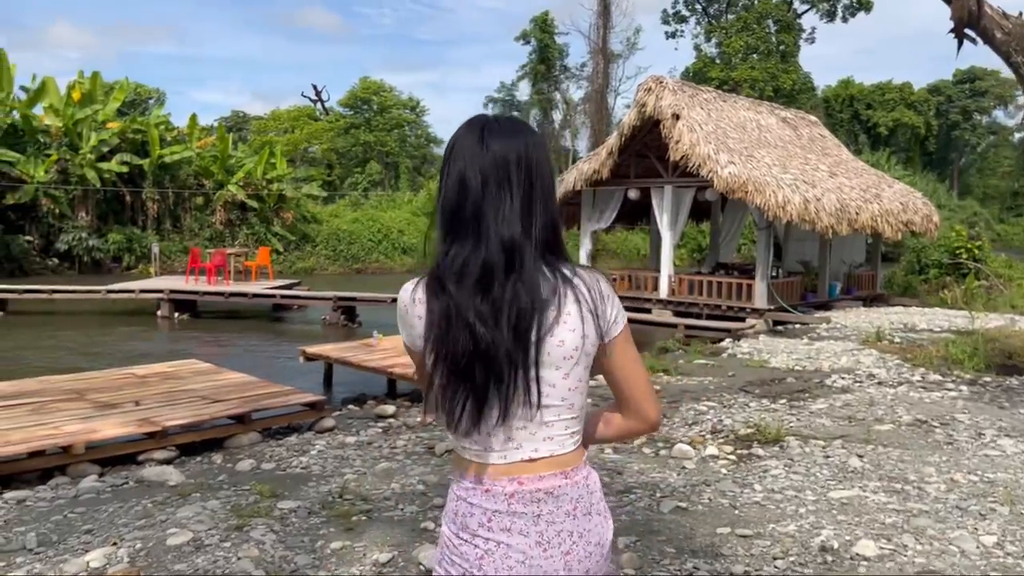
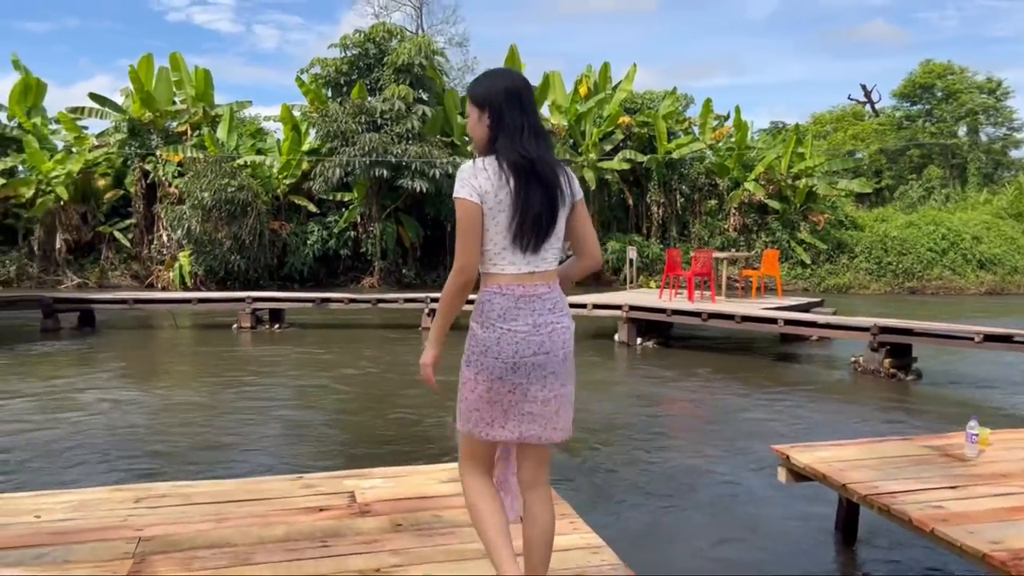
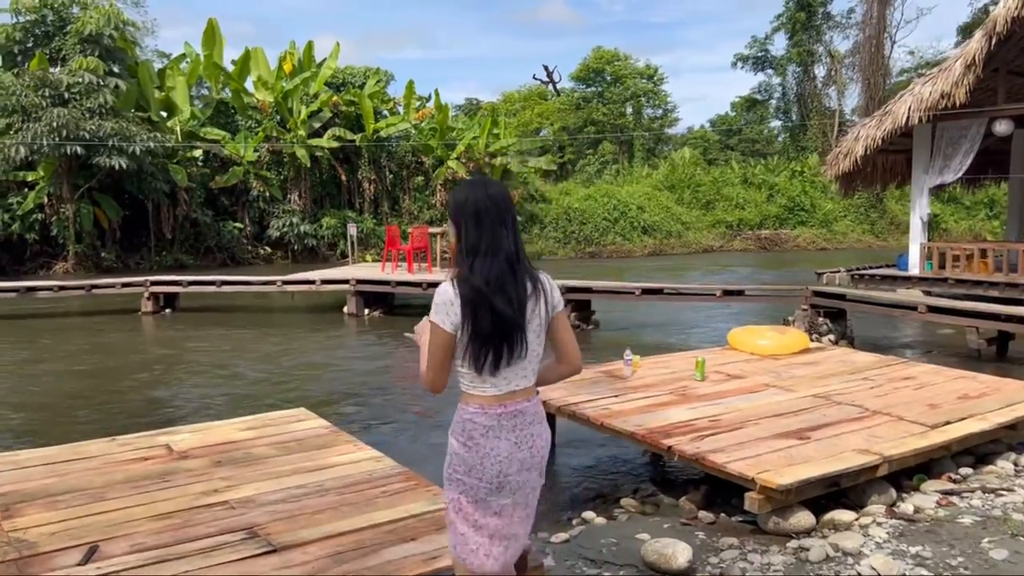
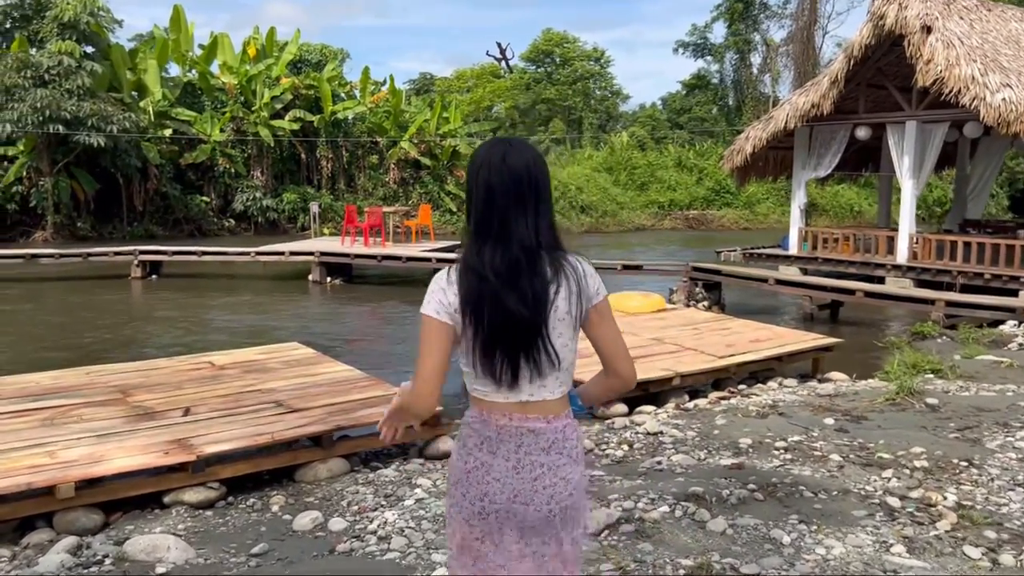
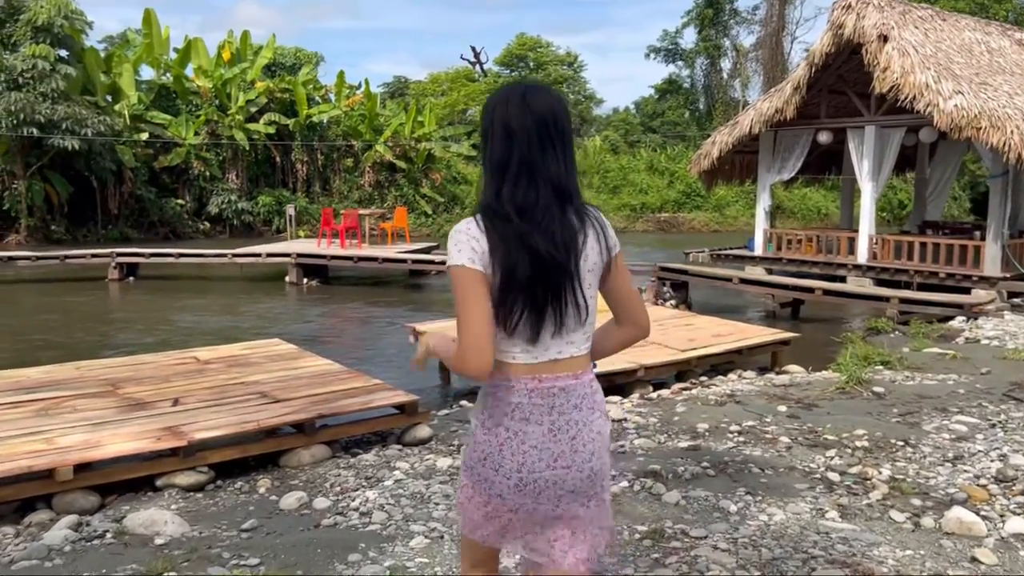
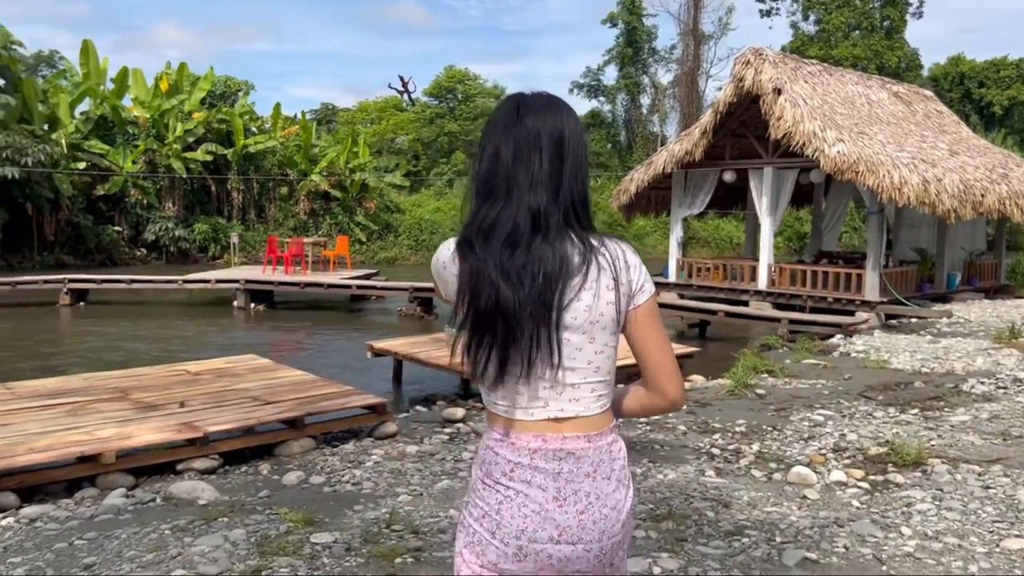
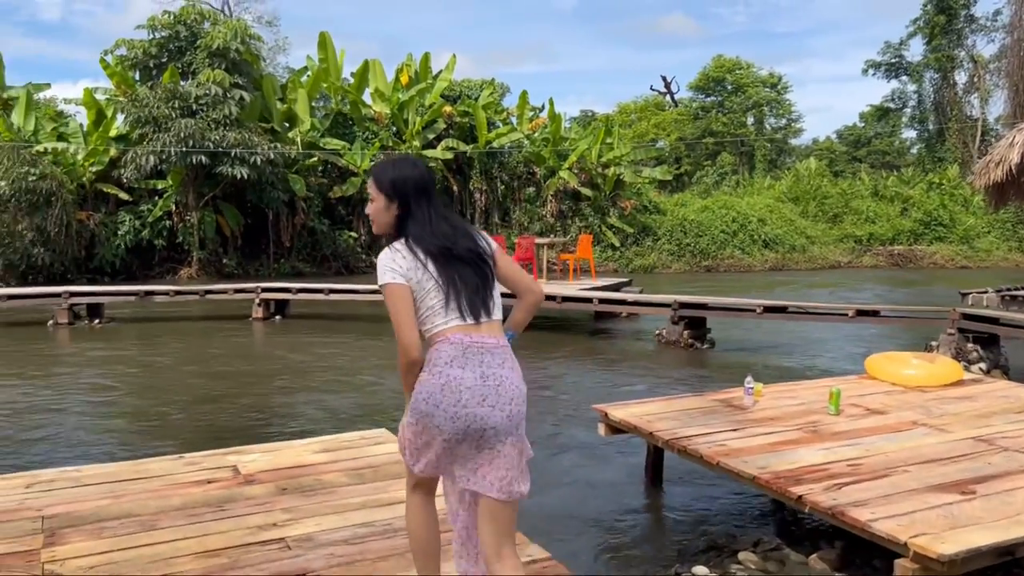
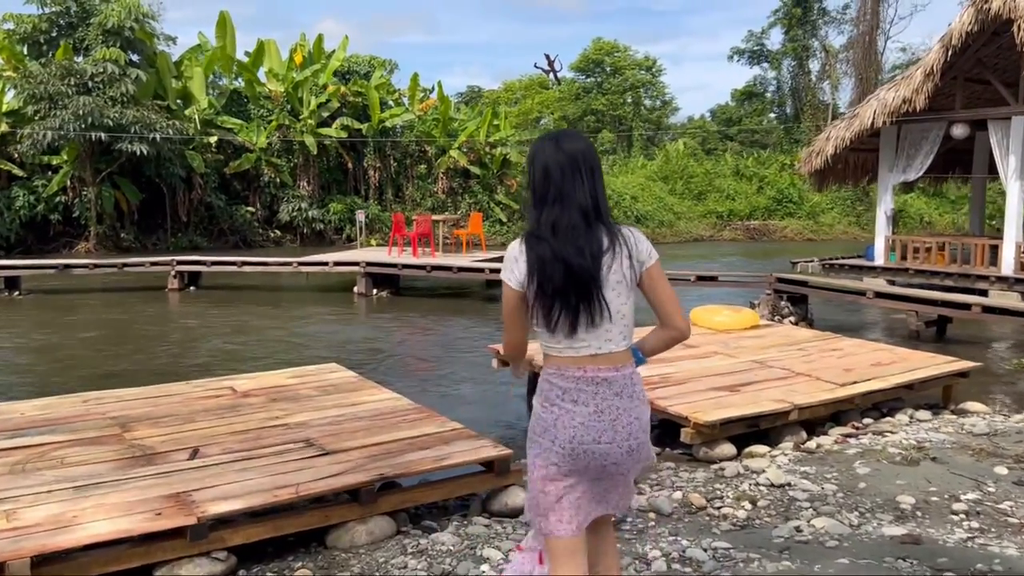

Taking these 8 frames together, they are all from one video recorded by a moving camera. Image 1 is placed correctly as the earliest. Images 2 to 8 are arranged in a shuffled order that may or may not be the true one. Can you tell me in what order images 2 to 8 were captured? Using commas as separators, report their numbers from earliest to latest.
6, 5, 4, 8, 3, 7, 2
